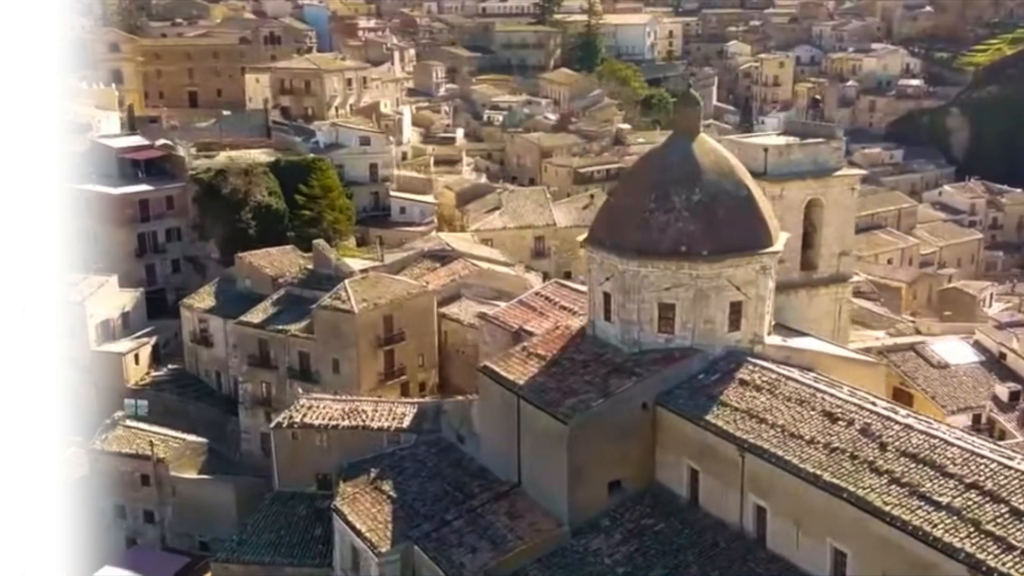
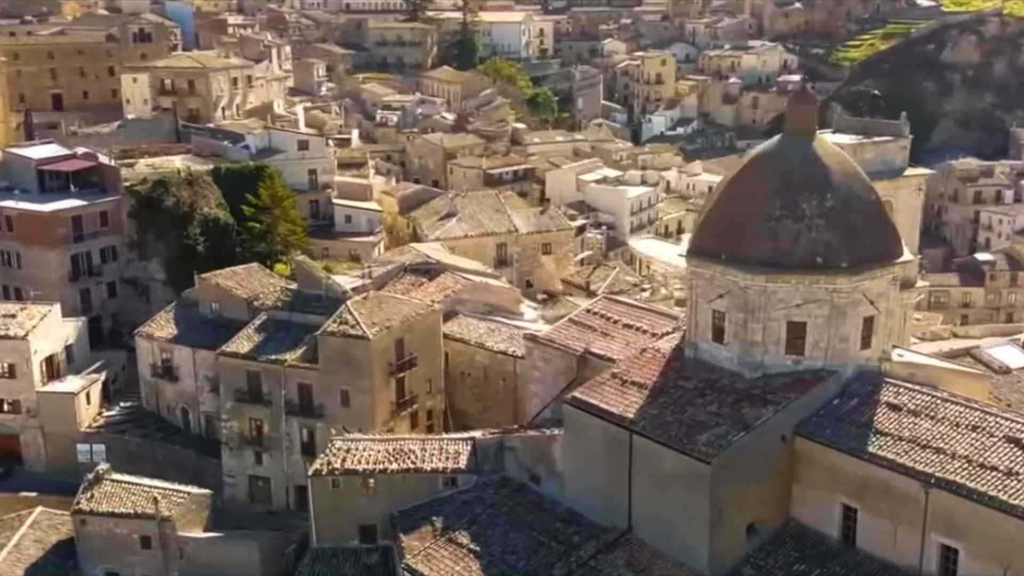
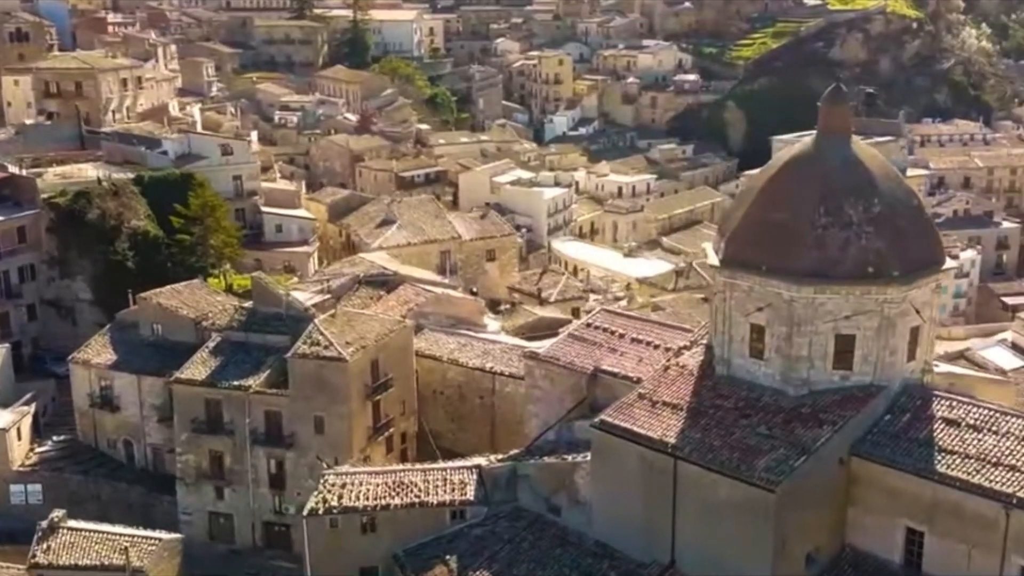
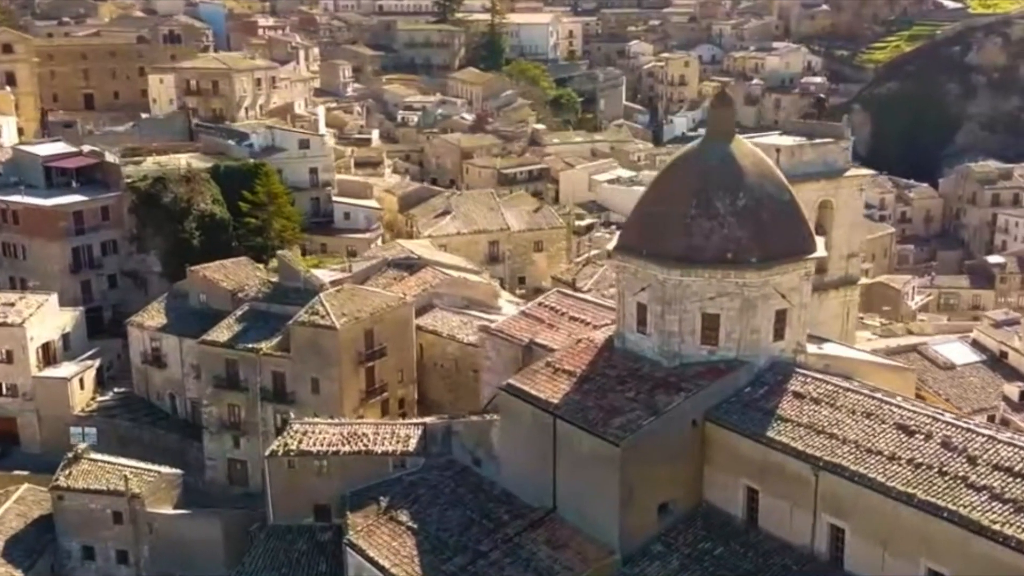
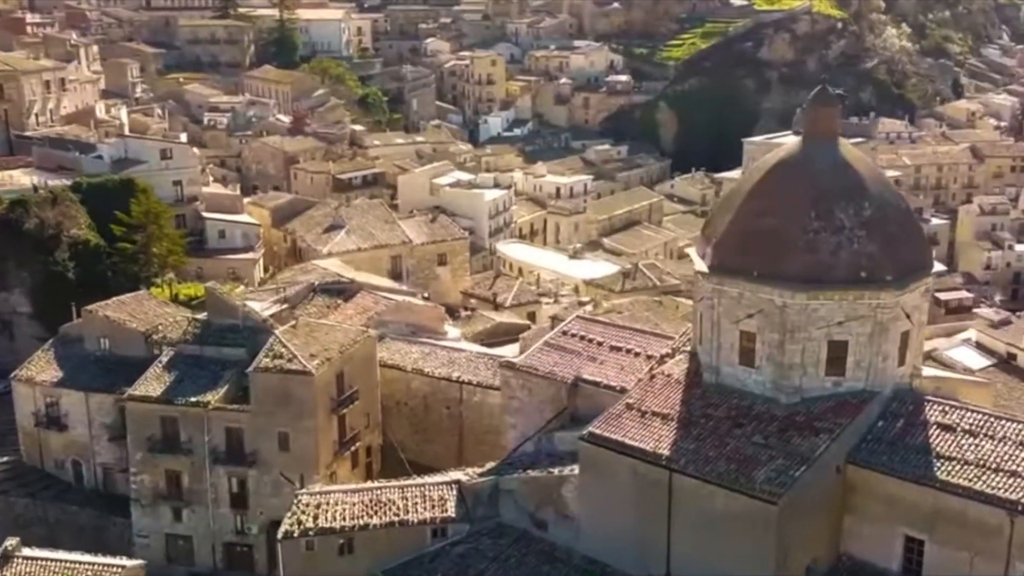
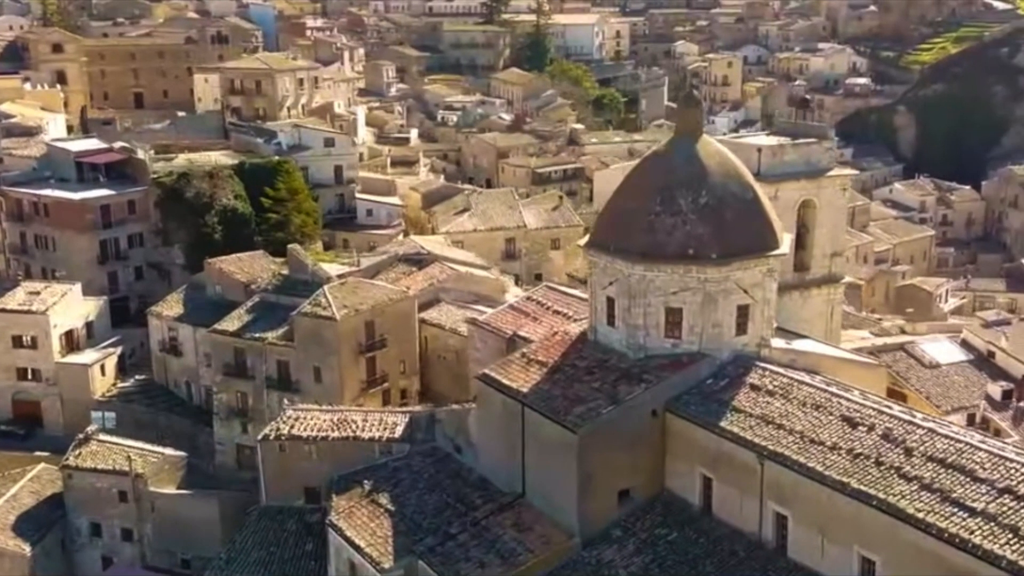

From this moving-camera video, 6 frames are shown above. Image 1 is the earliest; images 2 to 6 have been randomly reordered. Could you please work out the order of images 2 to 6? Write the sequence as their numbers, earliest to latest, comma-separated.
6, 4, 2, 3, 5
